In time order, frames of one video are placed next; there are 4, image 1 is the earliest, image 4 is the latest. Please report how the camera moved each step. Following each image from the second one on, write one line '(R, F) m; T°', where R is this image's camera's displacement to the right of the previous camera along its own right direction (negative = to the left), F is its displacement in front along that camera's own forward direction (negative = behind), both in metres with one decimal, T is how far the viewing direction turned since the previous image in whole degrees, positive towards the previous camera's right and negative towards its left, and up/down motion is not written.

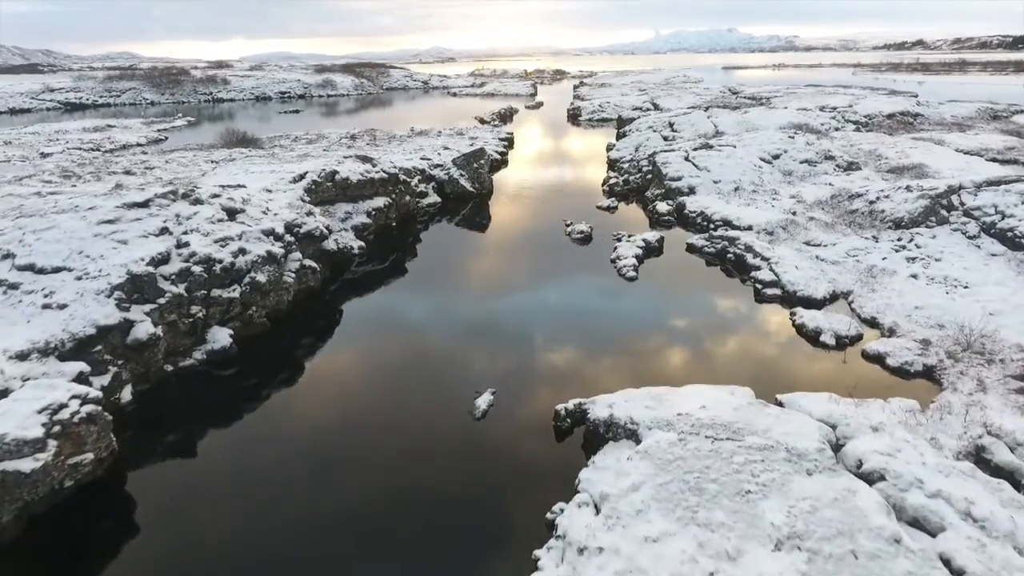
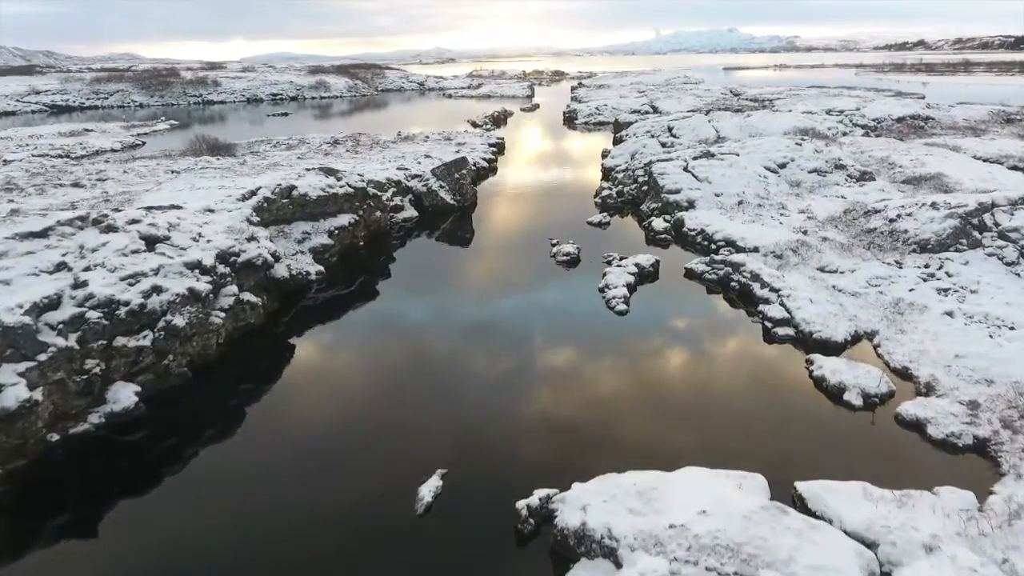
(+0.9, +2.4) m; 0°
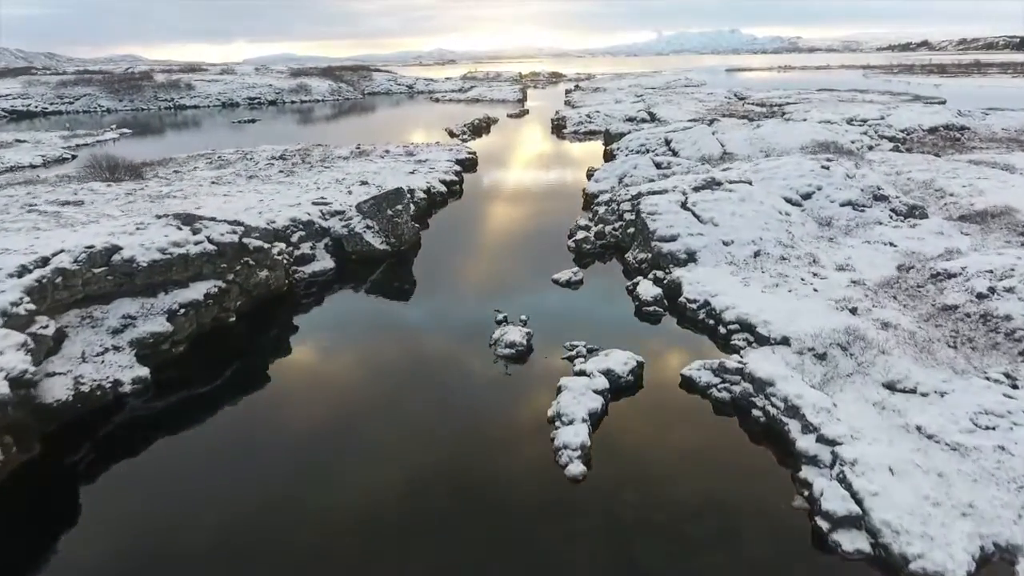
(+2.3, +6.4) m; 0°
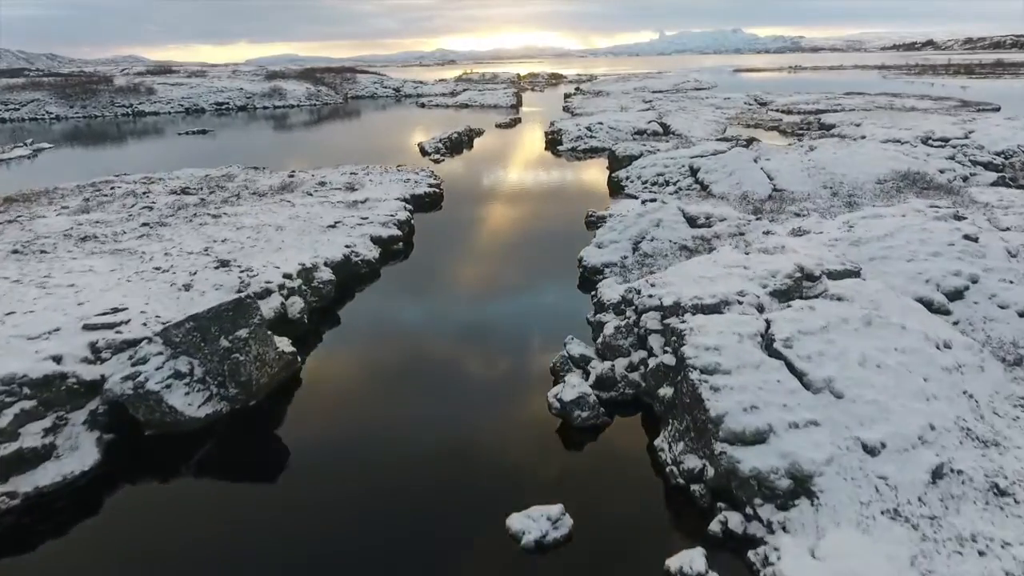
(+1.6, +10.1) m; 0°
